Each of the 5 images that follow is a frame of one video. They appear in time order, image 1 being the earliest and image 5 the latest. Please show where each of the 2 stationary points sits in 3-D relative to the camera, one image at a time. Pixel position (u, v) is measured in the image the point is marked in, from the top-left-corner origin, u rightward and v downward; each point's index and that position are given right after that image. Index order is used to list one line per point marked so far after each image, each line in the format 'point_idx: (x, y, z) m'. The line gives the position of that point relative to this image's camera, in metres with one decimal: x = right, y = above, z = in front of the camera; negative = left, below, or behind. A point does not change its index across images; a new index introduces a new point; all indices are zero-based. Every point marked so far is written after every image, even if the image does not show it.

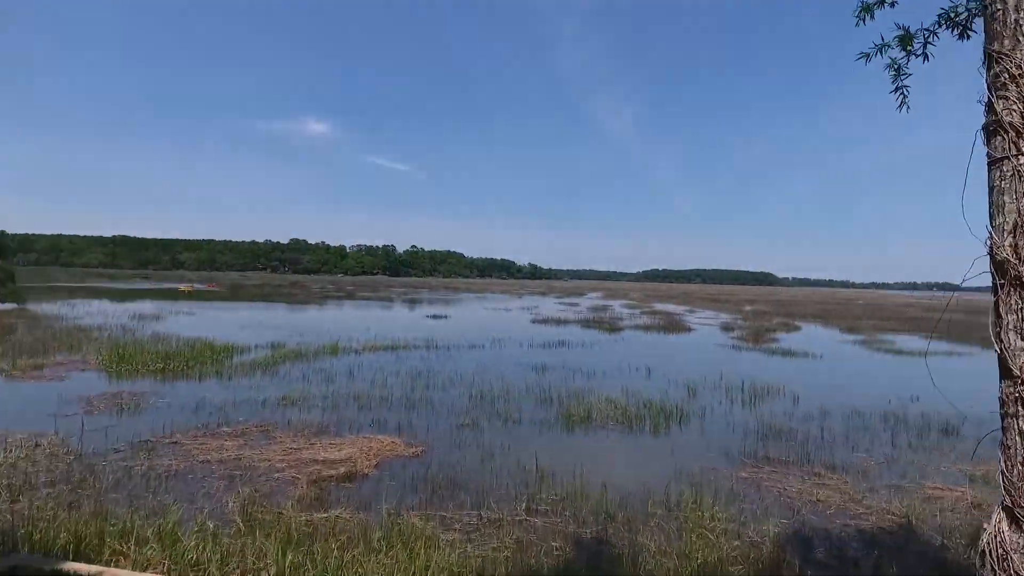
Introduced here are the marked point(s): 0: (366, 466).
0: (-2.0, -2.4, +8.4) m
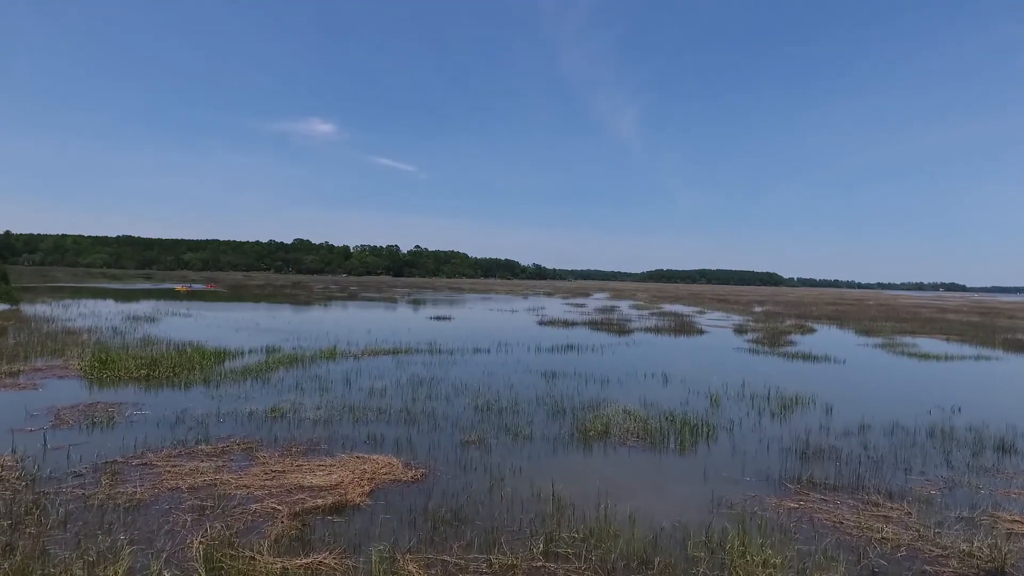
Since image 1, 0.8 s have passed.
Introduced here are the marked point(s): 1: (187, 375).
0: (-1.8, -2.4, +7.3) m
1: (-7.9, -2.1, +15.1) m
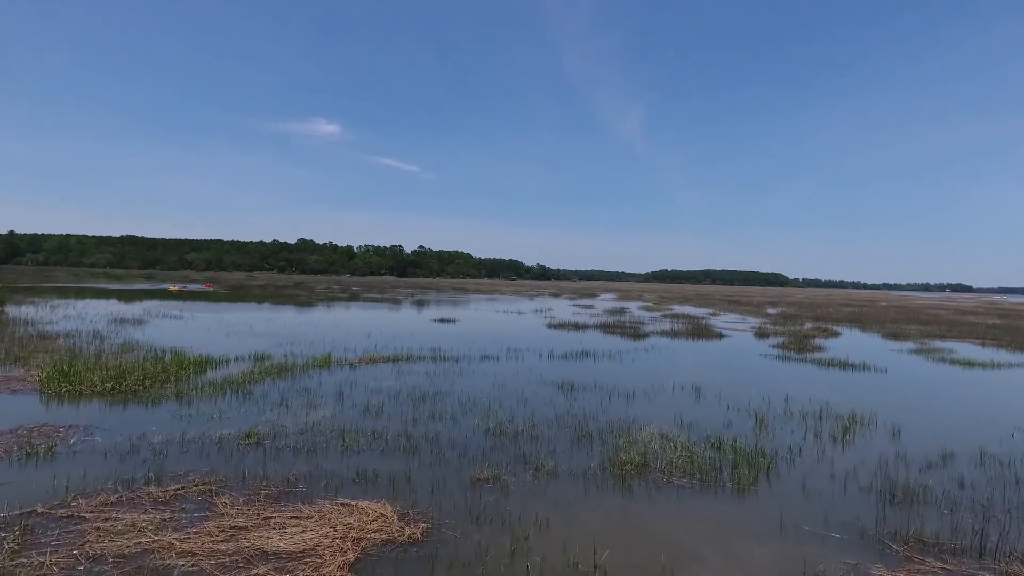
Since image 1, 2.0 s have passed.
0: (-1.5, -2.5, +5.5) m
1: (-7.6, -2.2, +13.4) m
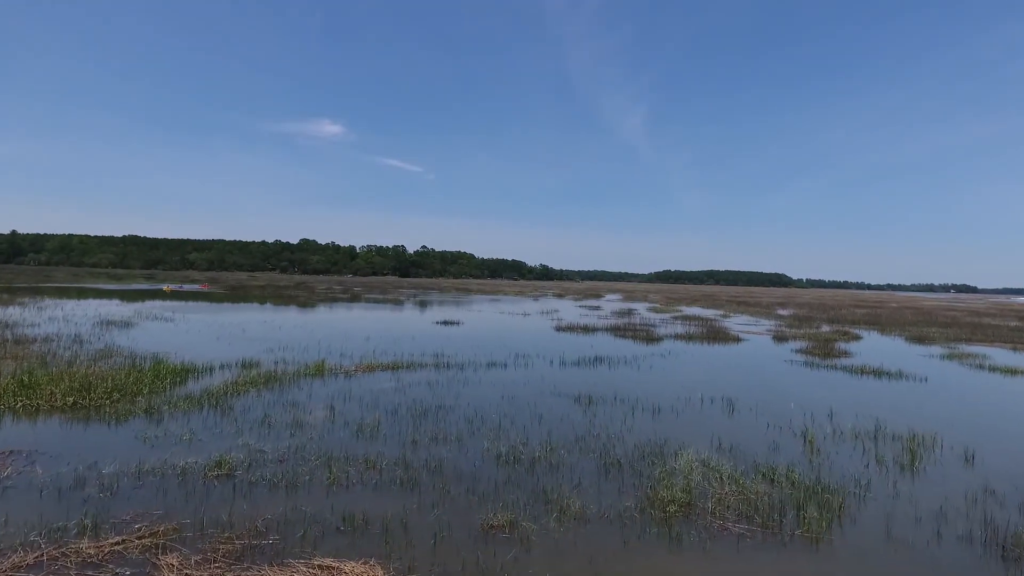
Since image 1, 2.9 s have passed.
0: (-1.3, -2.5, +4.0) m
1: (-7.3, -2.2, +11.9) m
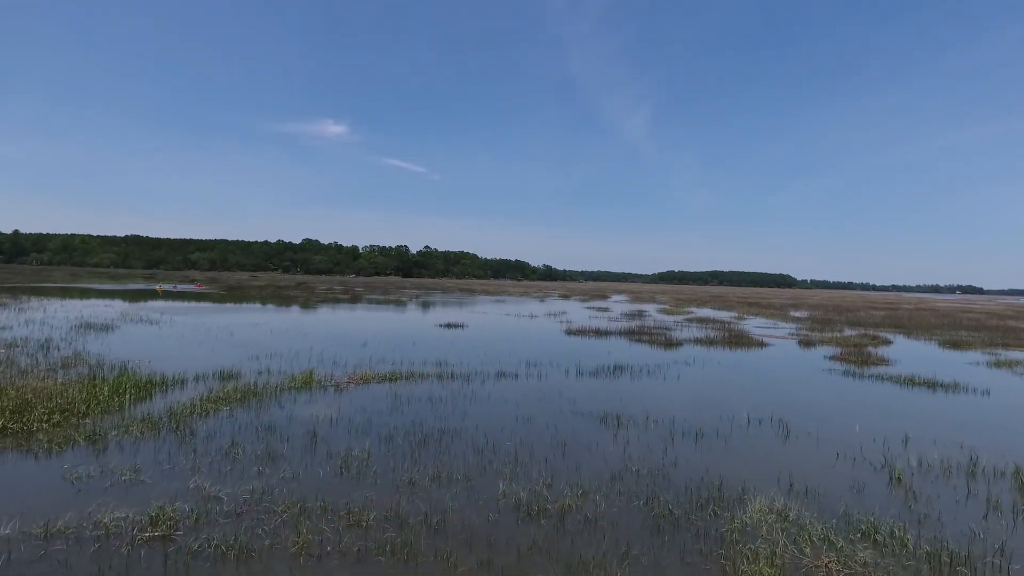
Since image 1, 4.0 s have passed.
0: (-1.1, -2.5, +2.0) m
1: (-7.0, -2.2, +10.0) m
